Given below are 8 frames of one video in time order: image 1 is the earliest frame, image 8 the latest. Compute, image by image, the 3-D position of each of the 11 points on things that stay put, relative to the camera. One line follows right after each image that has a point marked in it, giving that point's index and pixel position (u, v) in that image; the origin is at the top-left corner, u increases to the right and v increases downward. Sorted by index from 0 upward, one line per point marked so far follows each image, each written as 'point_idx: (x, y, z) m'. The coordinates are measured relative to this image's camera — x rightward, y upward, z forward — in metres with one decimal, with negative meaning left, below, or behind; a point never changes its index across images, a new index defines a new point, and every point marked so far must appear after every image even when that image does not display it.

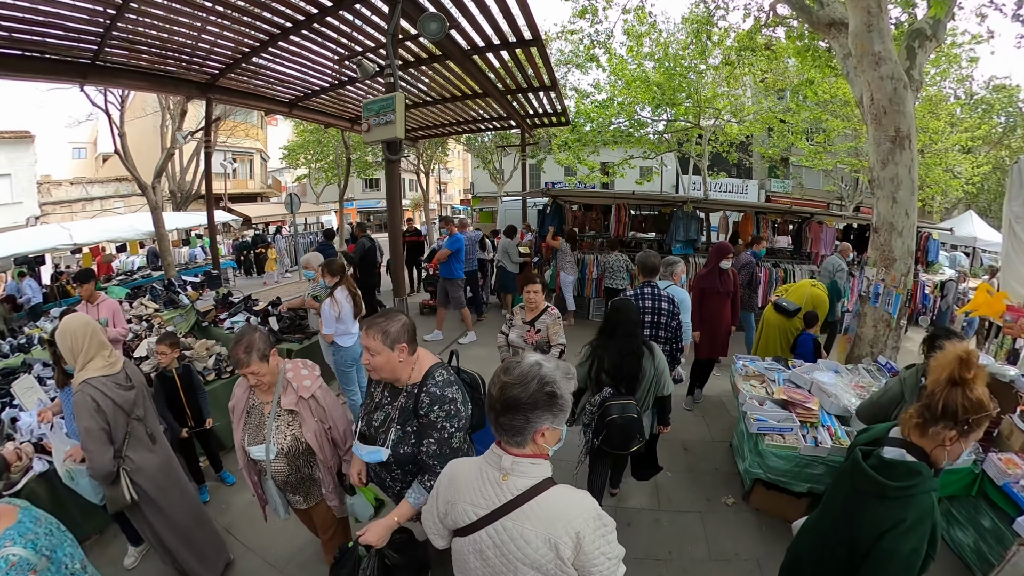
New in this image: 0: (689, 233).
0: (+6.3, +2.0, +7.1) m
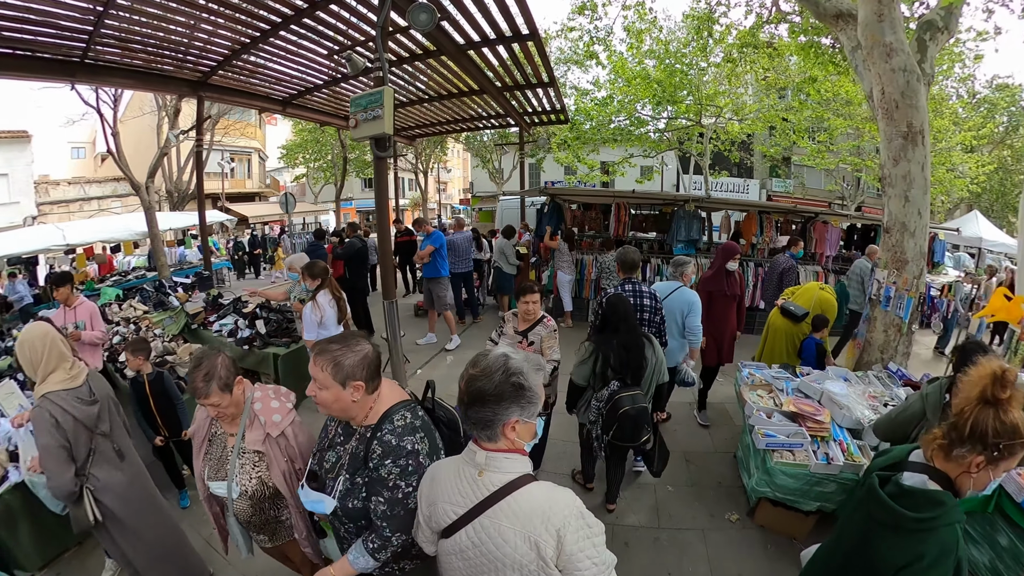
0: (+6.1, +1.9, +6.9) m
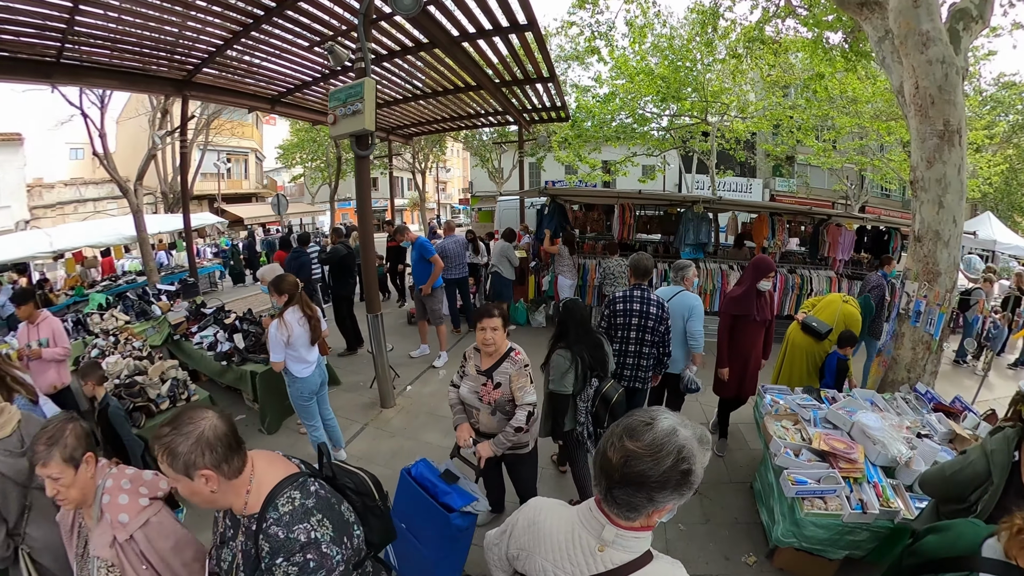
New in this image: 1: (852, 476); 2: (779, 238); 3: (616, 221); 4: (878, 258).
0: (+6.0, +1.7, +6.5) m
1: (+4.3, -2.4, +2.6) m
2: (+10.0, +1.8, +7.6) m
3: (+3.6, +2.4, +6.4) m
4: (+15.9, +1.3, +8.9) m
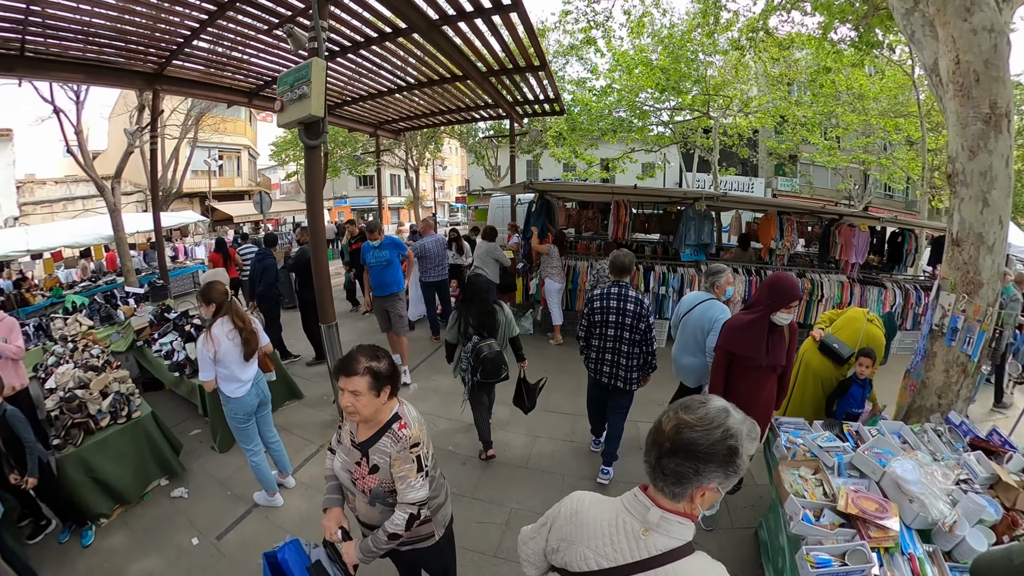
0: (+5.6, +1.5, +6.0) m
1: (+3.8, -2.5, +2.1) m
2: (+9.5, +1.7, +7.1) m
3: (+3.1, +2.2, +5.9) m
4: (+15.5, +1.1, +8.4) m
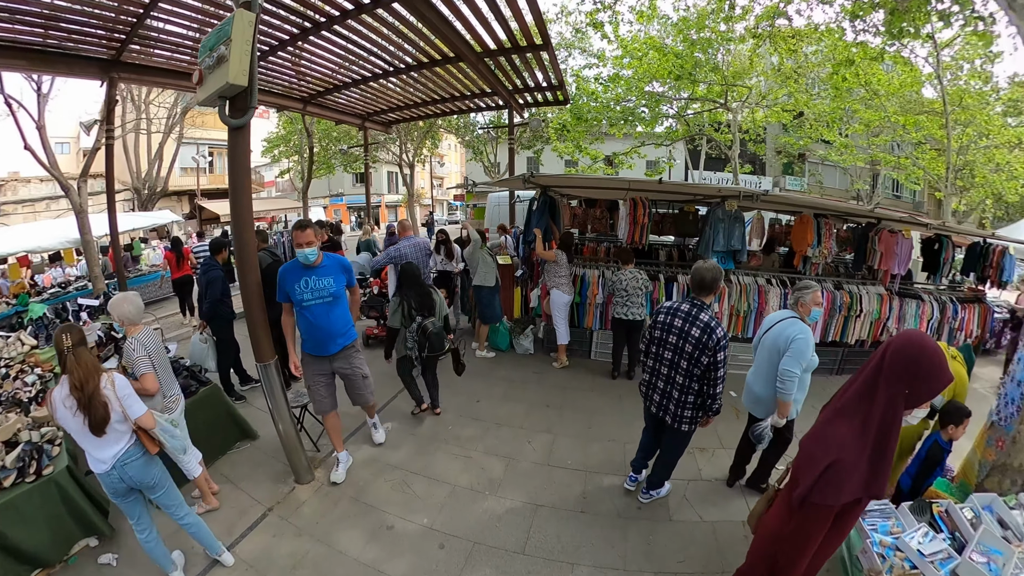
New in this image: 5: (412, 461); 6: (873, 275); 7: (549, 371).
0: (+5.5, +1.1, +5.1) m
1: (+3.8, -2.9, +1.2) m
2: (+9.5, +1.3, +6.2) m
3: (+3.1, +1.9, +5.1) m
4: (+15.4, +0.7, +7.5) m
5: (-1.6, -2.9, +3.4) m
6: (+12.6, +0.4, +7.2) m
7: (+0.9, -2.0, +4.7) m
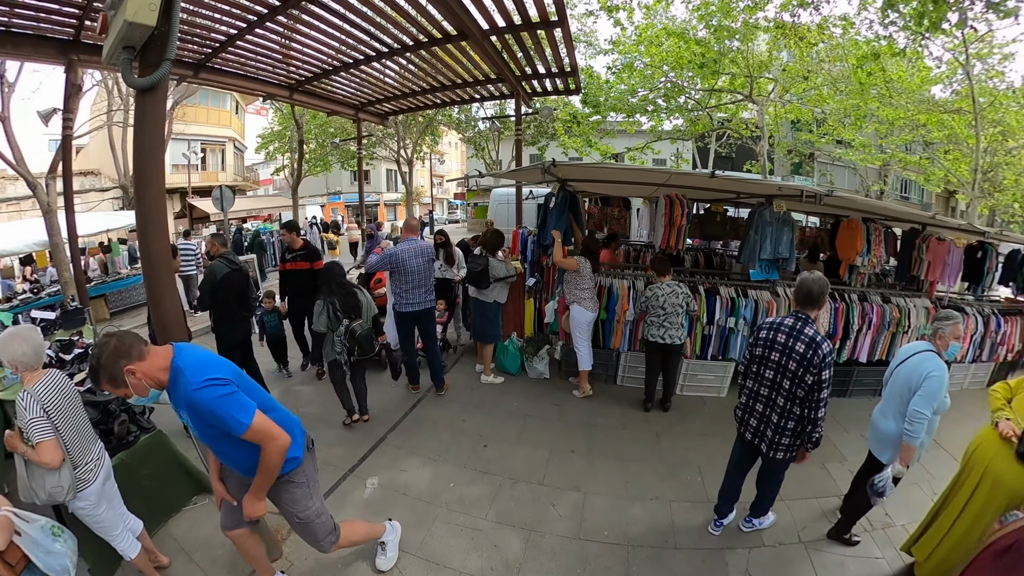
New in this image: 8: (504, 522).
0: (+5.8, +0.9, +4.4) m
1: (+4.0, -3.2, +0.5) m
2: (+9.7, +1.0, +5.5) m
3: (+3.3, +1.6, +4.3) m
4: (+15.7, +0.4, +6.8) m
5: (-1.4, -3.2, +2.6) m
6: (+12.9, +0.1, +6.5) m
7: (+1.1, -2.2, +4.0) m
8: (-0.1, -3.1, +2.7) m
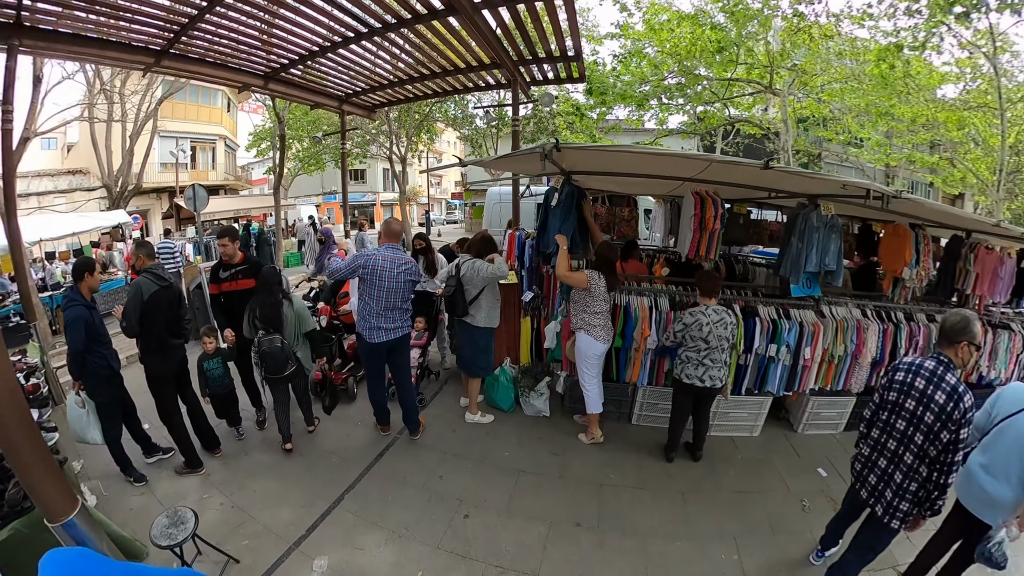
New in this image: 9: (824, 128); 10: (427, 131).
0: (+5.6, +0.5, +3.7) m
1: (+3.9, -3.5, -0.2) m
2: (+9.6, +0.7, +4.8) m
3: (+3.2, +1.3, +3.6) m
4: (+15.5, 0.0, +6.1) m
5: (-1.5, -3.5, +1.9) m
6: (+12.7, -0.2, +5.7) m
7: (+1.0, -2.6, +3.2) m
8: (-0.2, -3.4, +2.0) m
9: (+23.7, +12.1, +15.4) m
10: (-7.8, +14.3, +18.6) m
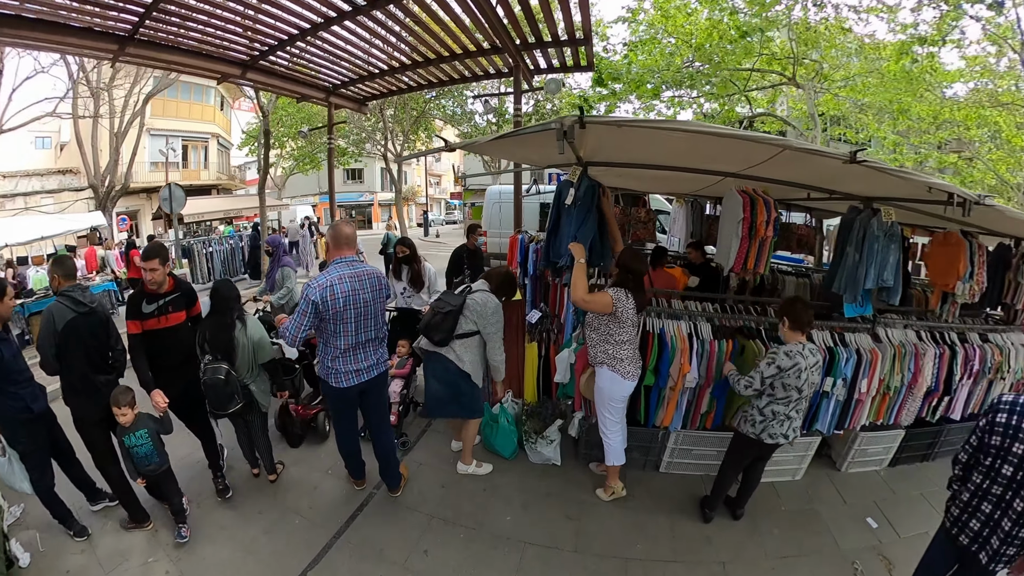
0: (+5.7, +0.2, +3.1) m
1: (+3.9, -3.8, -0.8) m
2: (+9.6, +0.4, +4.2) m
3: (+3.2, +1.0, +3.0) m
4: (+15.6, -0.3, +5.6) m
5: (-1.5, -3.8, +1.3) m
6: (+12.8, -0.5, +5.2) m
7: (+1.0, -2.8, +2.7) m
8: (-0.2, -3.7, +1.4) m
9: (+23.7, +11.9, +14.9) m
10: (-7.7, +14.0, +18.0) m
